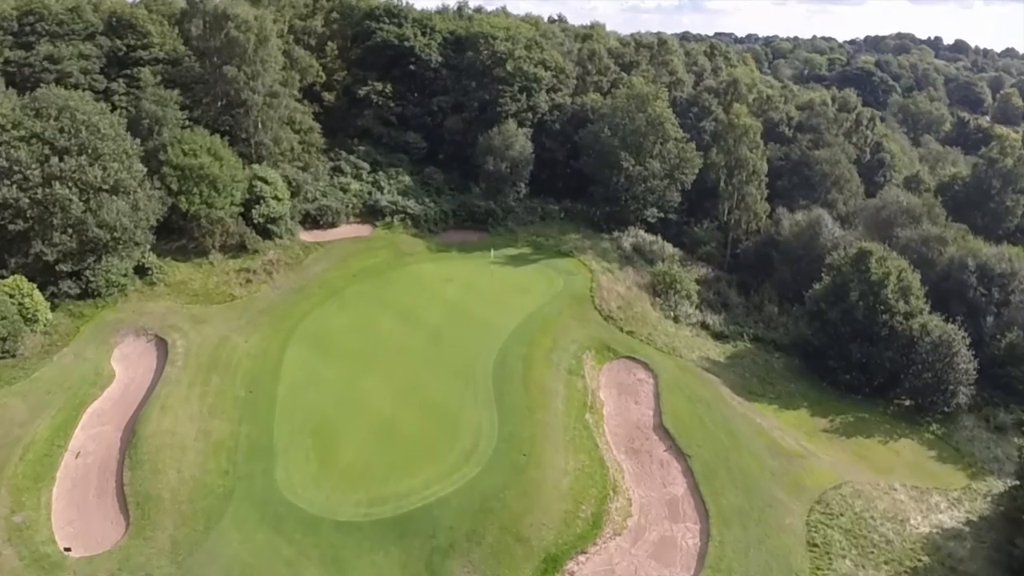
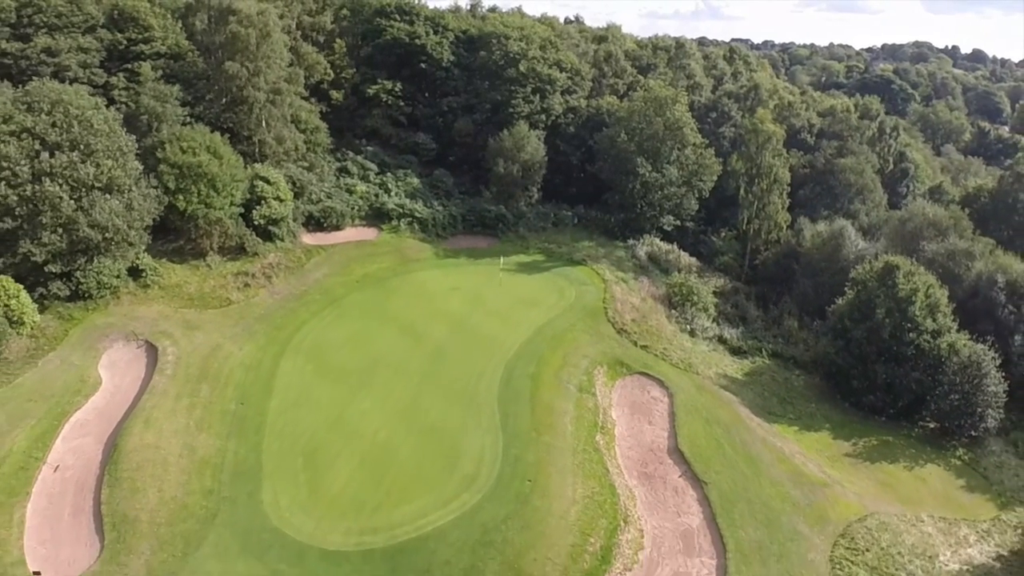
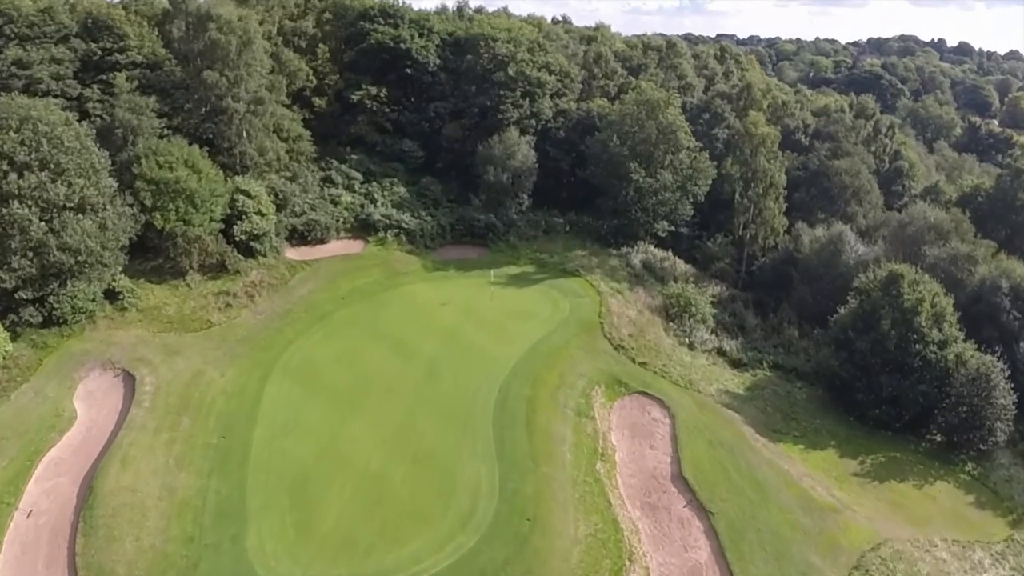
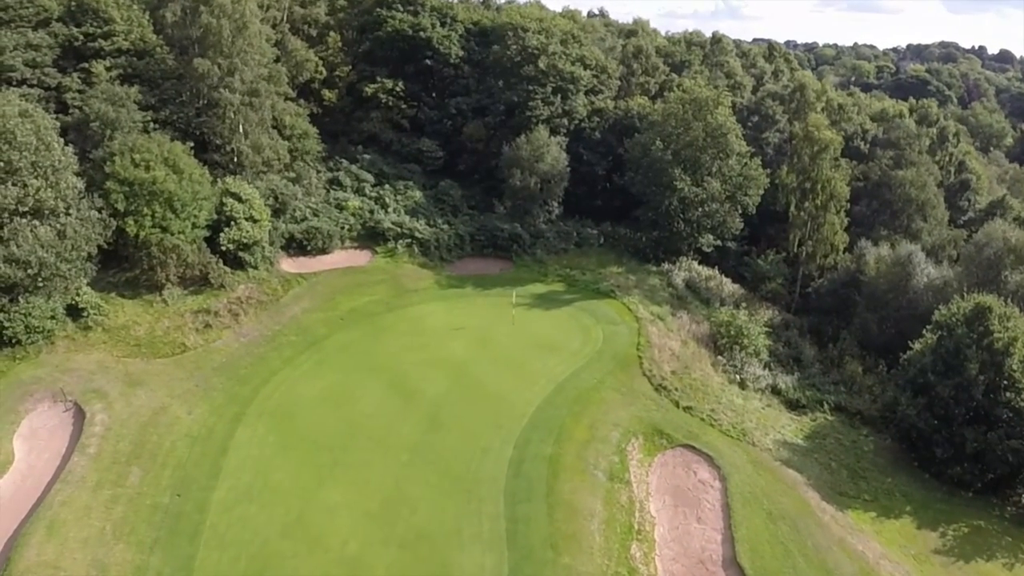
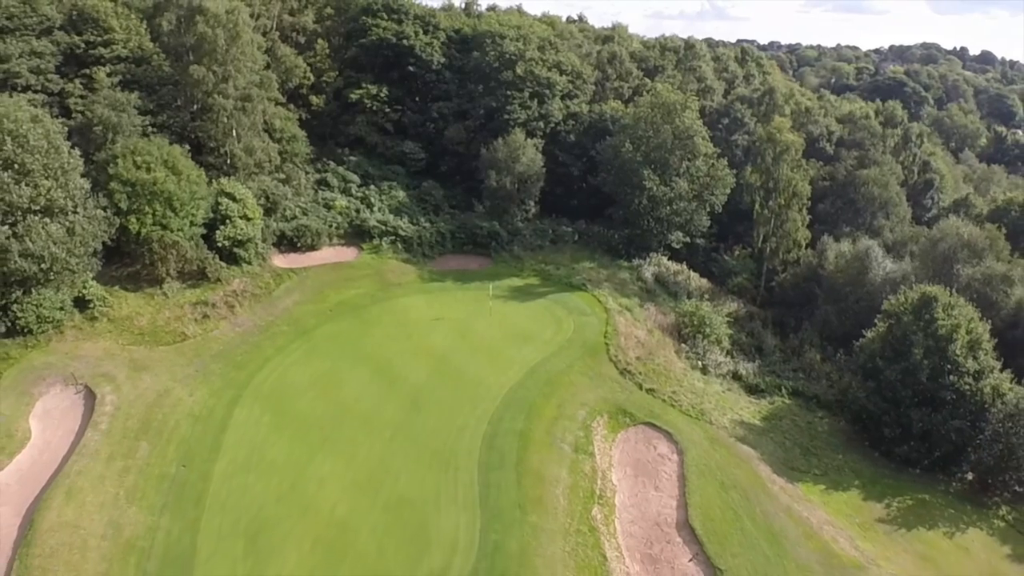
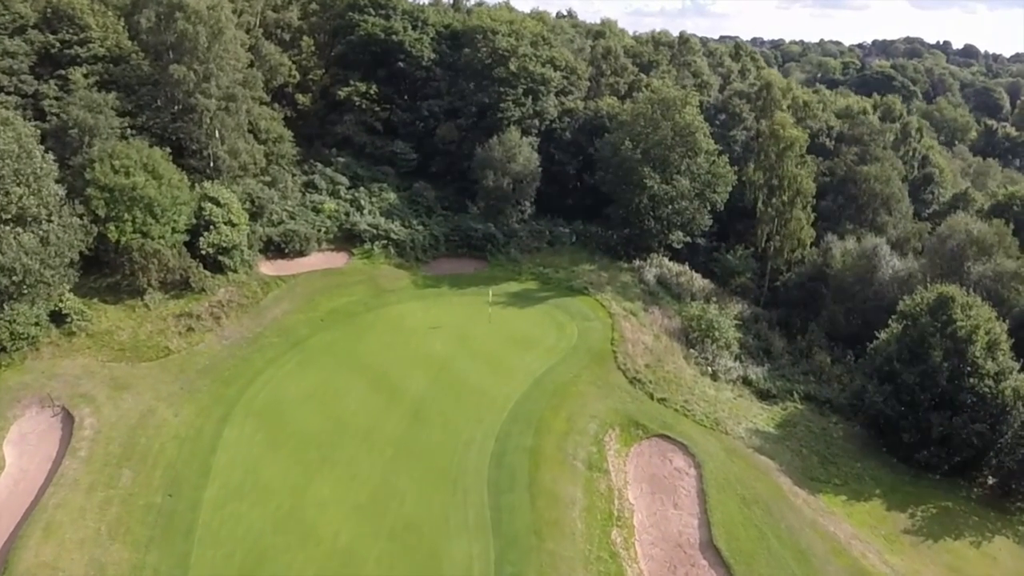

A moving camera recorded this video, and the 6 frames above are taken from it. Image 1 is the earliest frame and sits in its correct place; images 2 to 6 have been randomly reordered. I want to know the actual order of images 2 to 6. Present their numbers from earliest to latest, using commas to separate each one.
3, 6, 4, 5, 2
